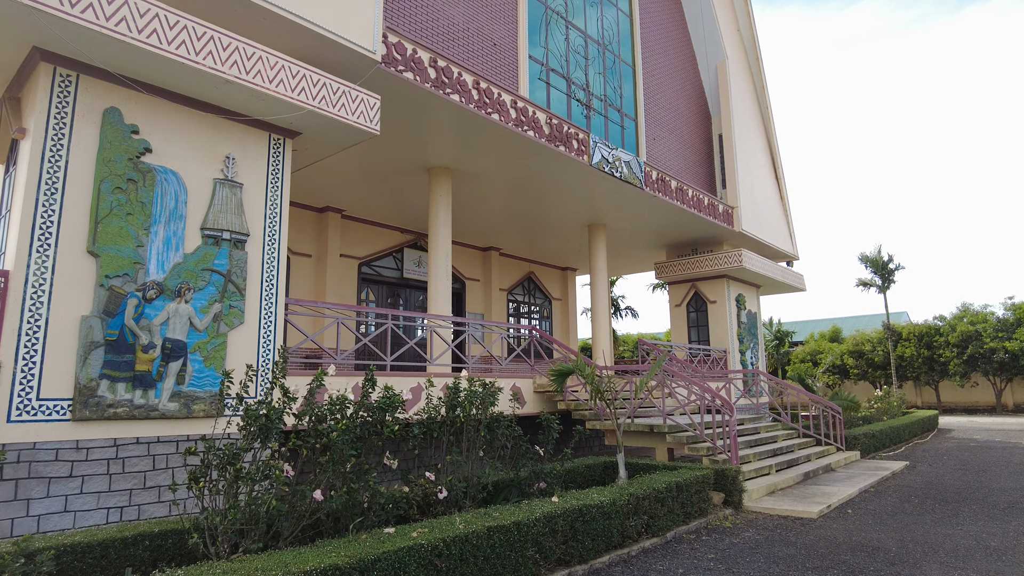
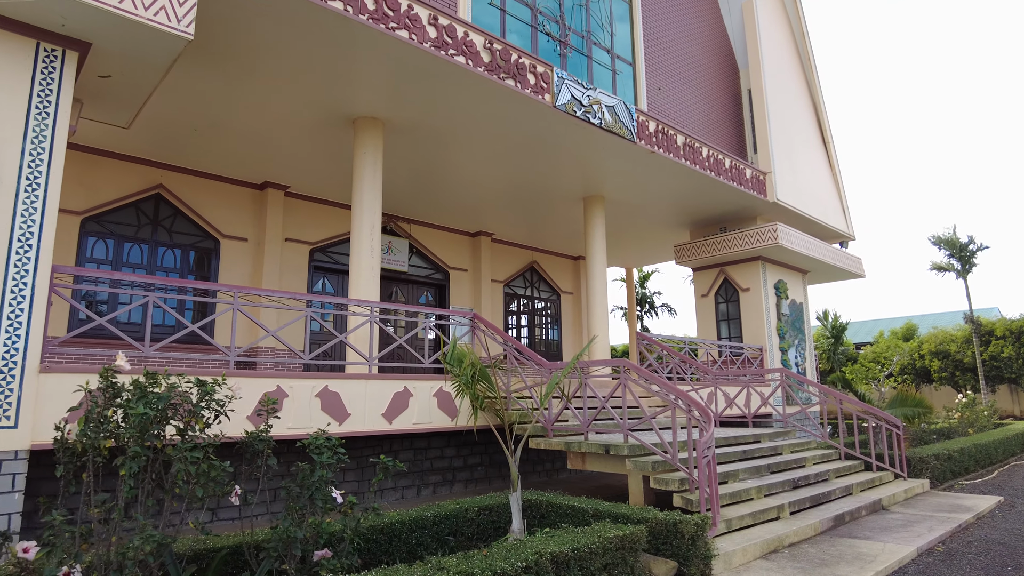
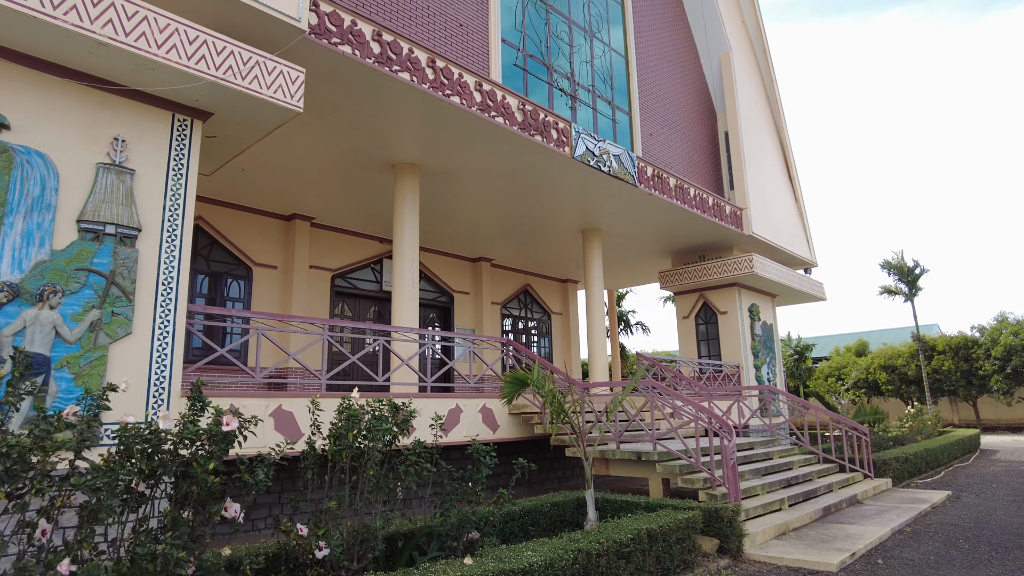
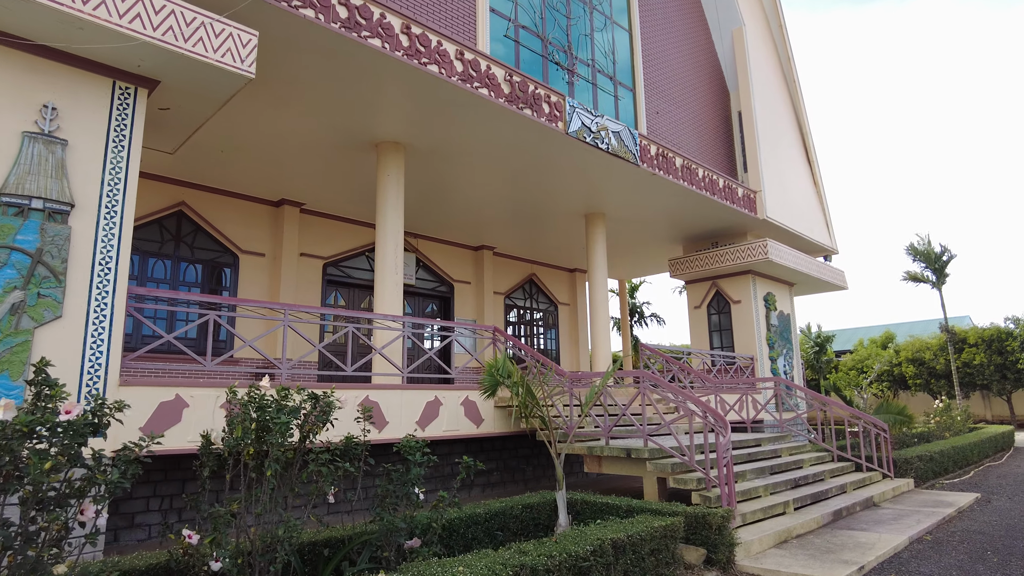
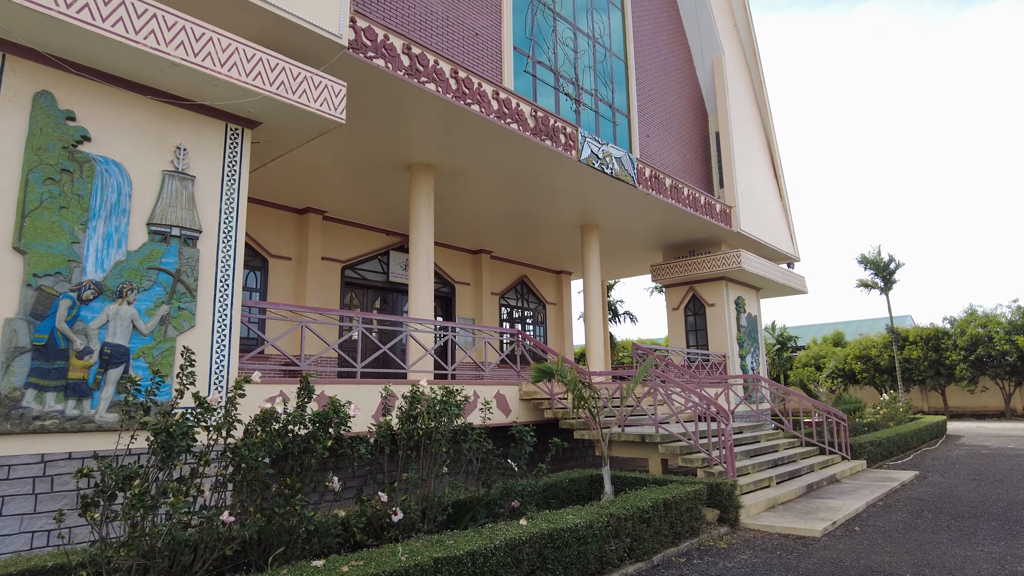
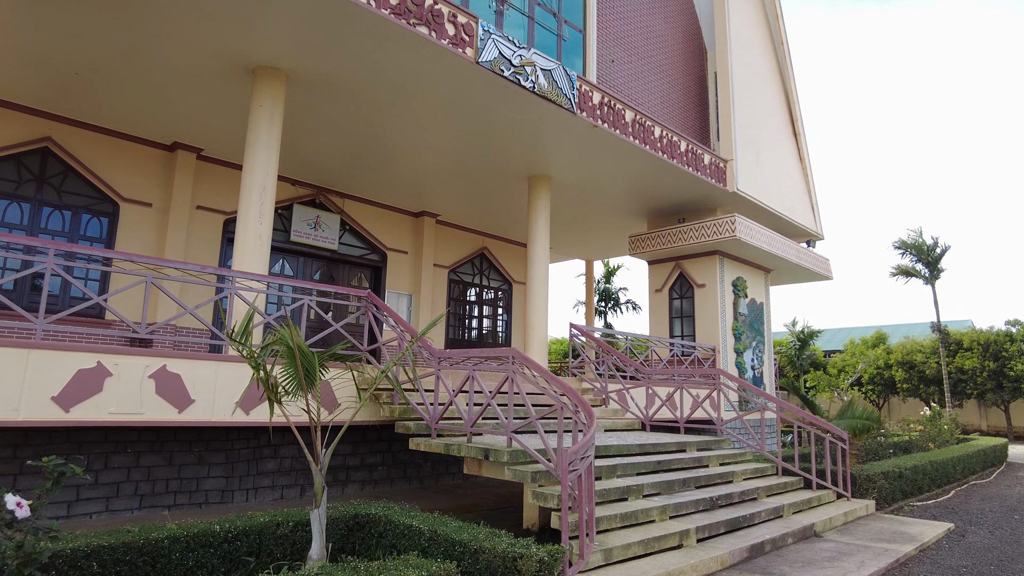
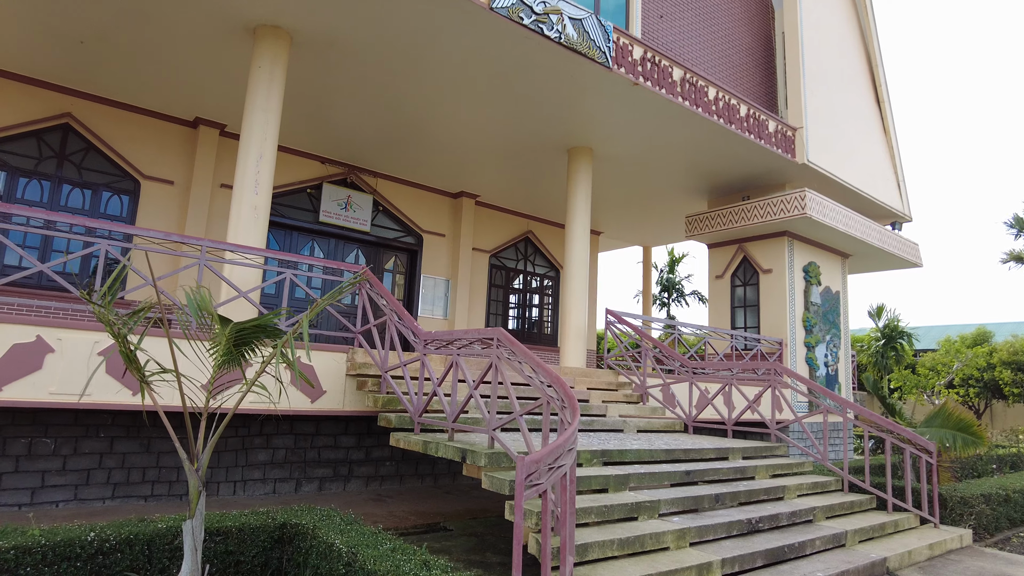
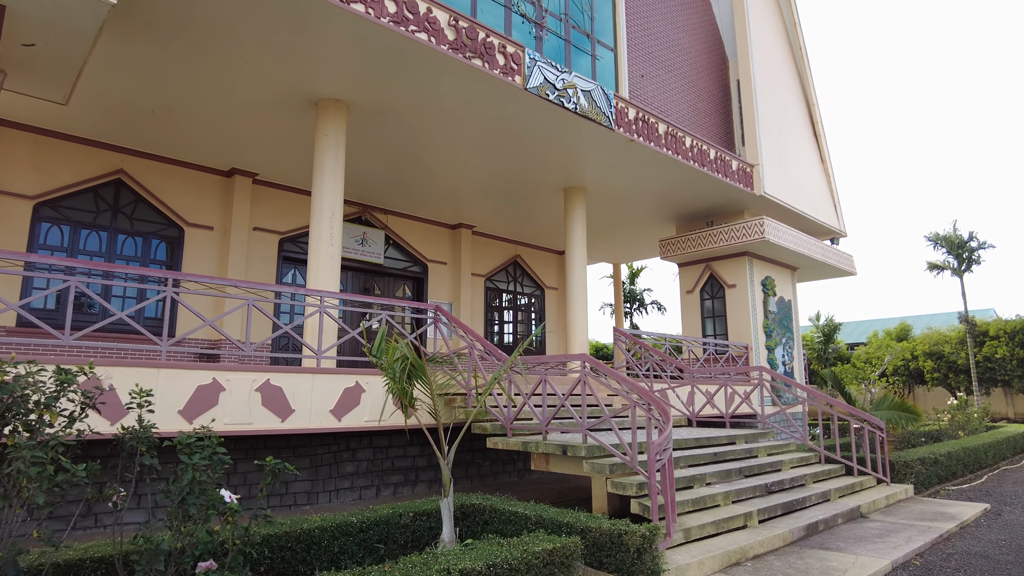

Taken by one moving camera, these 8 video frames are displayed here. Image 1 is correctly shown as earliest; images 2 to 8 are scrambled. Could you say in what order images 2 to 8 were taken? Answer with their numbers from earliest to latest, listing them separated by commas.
5, 3, 4, 2, 8, 6, 7
